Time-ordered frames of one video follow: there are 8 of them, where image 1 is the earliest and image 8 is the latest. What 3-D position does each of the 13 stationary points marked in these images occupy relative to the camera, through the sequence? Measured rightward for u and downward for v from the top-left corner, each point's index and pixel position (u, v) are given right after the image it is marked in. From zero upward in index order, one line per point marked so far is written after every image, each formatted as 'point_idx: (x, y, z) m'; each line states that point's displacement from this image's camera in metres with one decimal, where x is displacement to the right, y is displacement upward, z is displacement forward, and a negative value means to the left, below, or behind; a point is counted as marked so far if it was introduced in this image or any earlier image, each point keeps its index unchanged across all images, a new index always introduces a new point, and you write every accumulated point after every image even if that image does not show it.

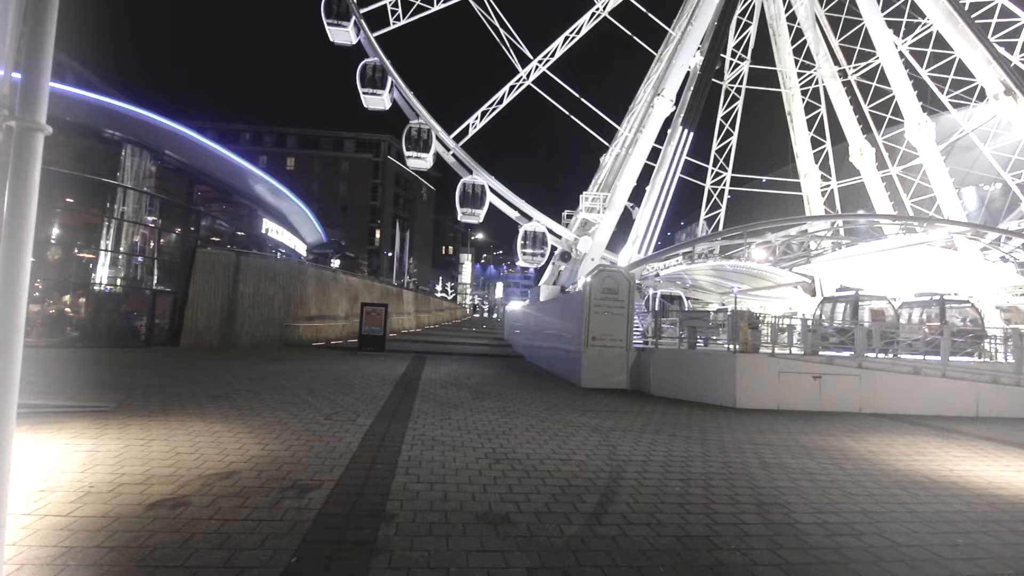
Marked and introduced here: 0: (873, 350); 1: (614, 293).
0: (+7.0, -1.2, +13.3) m
1: (+2.2, -0.1, +14.6) m
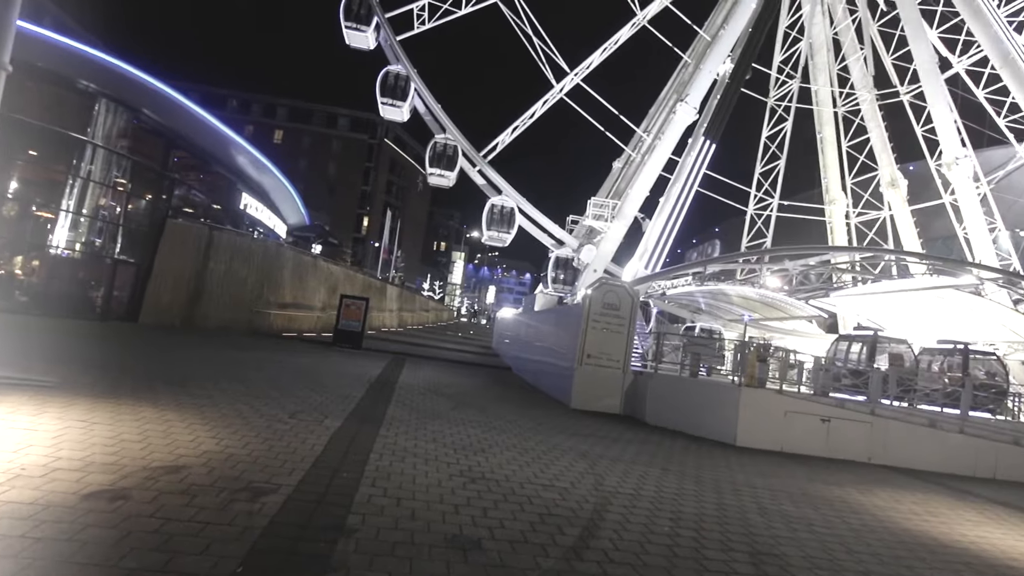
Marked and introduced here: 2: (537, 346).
0: (+6.8, -2.0, +12.3) m
1: (+2.1, -0.4, +13.6) m
2: (+0.6, -1.4, +16.4) m
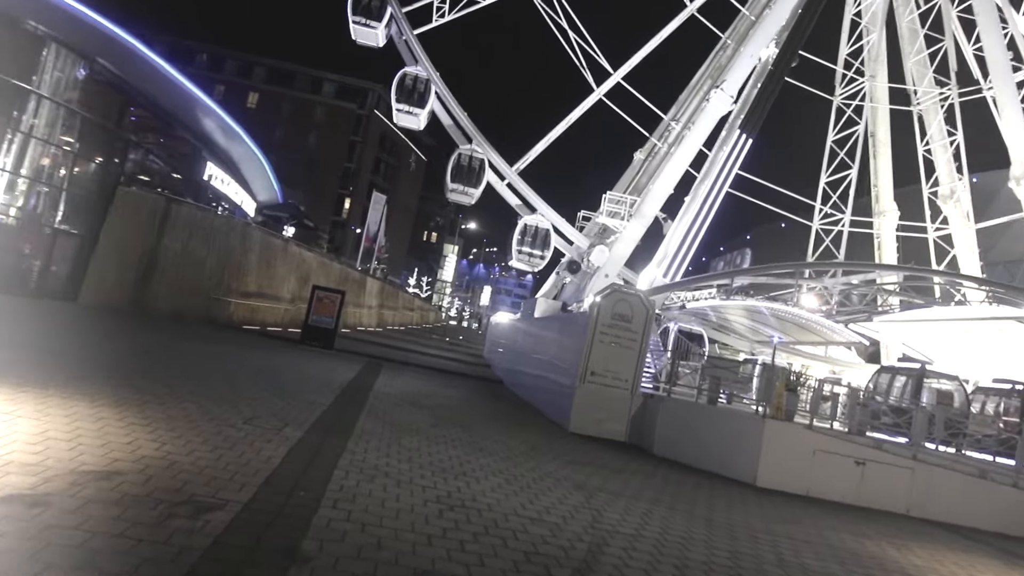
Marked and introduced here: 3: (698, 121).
0: (+6.6, -2.4, +10.8) m
1: (+2.0, -0.6, +12.0) m
2: (+0.5, -1.5, +14.8) m
3: (+4.5, +4.1, +16.5) m
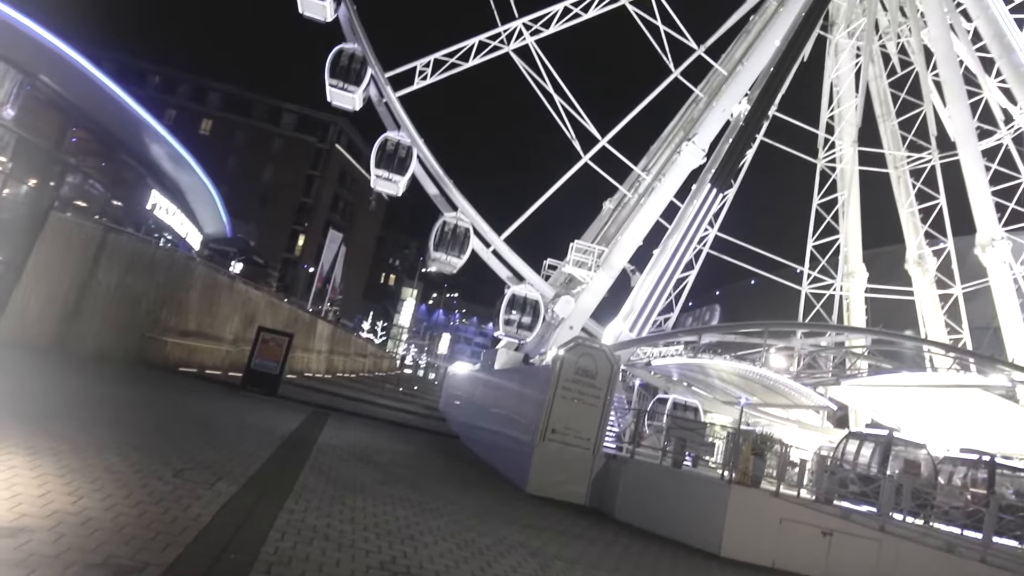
0: (+5.9, -3.4, +10.4) m
1: (+1.3, -1.5, +11.6) m
2: (-0.4, -2.6, +14.2) m
3: (+3.7, +2.7, +16.5) m
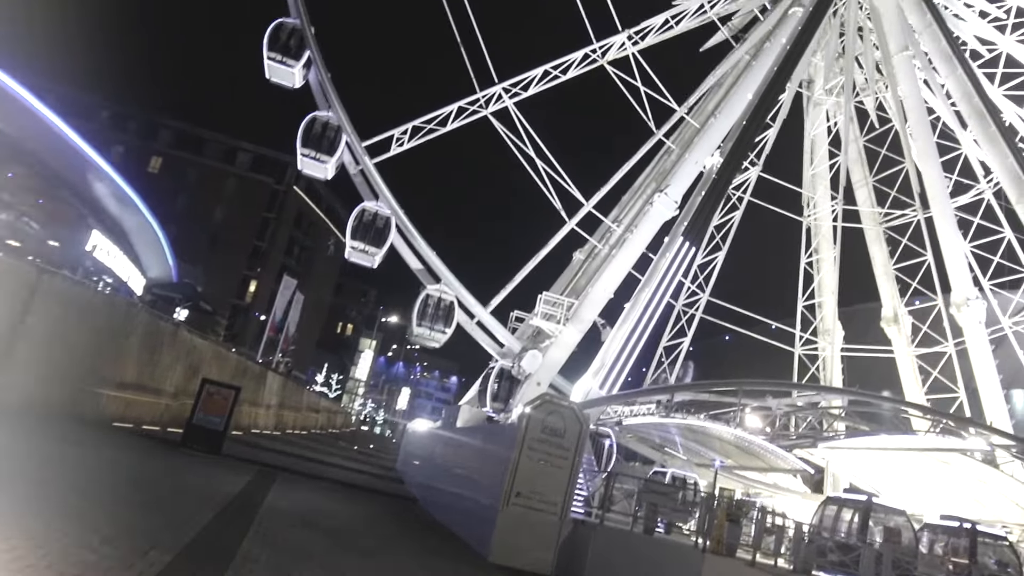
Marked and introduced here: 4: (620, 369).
0: (+5.3, -4.3, +9.9) m
1: (+0.7, -2.4, +11.0) m
2: (-1.1, -3.6, +13.5) m
3: (+3.0, +1.4, +16.3) m
4: (+2.4, -1.8, +15.6) m
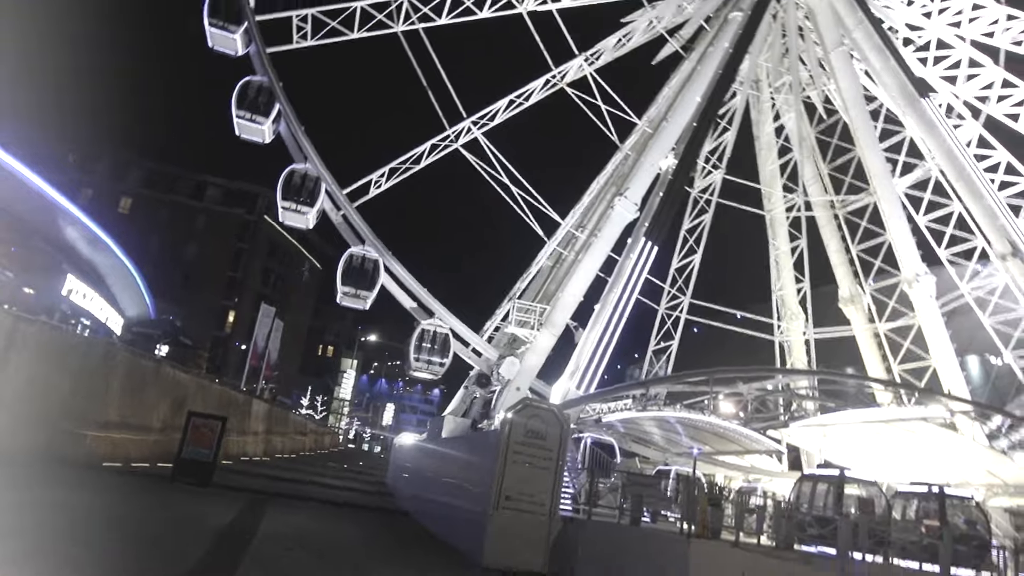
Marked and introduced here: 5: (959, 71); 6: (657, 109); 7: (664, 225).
0: (+5.3, -4.0, +10.4) m
1: (+0.5, -2.5, +11.3) m
2: (-1.3, -3.8, +13.7) m
3: (+2.3, +1.5, +16.7) m
4: (+2.0, -1.8, +15.9) m
5: (+9.7, +4.8, +15.1) m
6: (+3.8, +4.6, +18.1) m
7: (+3.4, +1.4, +15.3) m
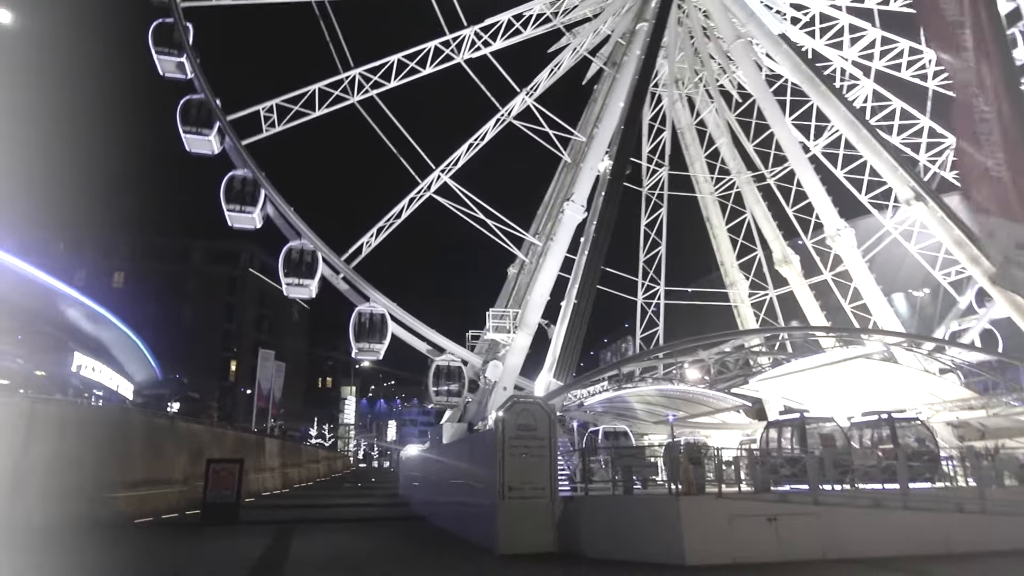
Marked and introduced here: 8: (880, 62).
0: (+5.3, -3.3, +11.6) m
1: (+0.4, -2.6, +12.3) m
2: (-1.3, -4.2, +14.6) m
3: (+1.2, +1.5, +17.8) m
4: (+1.5, -1.7, +17.0) m
5: (+8.1, +6.0, +16.6) m
6: (+2.2, +4.9, +19.3) m
7: (+2.4, +1.7, +16.5) m
8: (+8.7, +5.3, +16.2) m
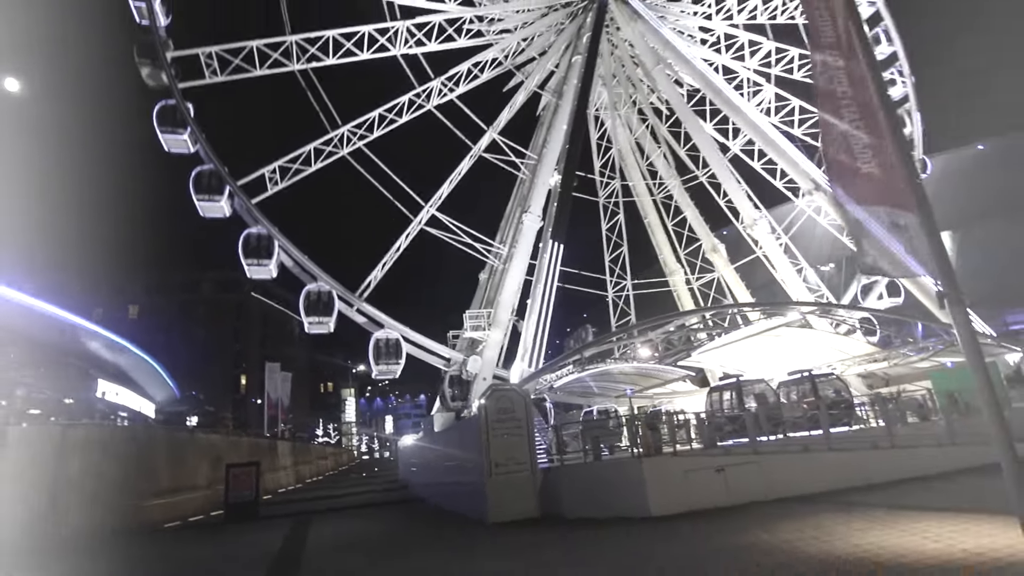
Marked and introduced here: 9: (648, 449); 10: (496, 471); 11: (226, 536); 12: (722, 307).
0: (+5.0, -2.9, +13.6) m
1: (-0.1, -2.6, +13.9) m
2: (-1.8, -4.4, +16.0) m
3: (0.0, +1.5, +19.5) m
4: (+0.6, -1.7, +18.6) m
5: (+6.6, +6.6, +18.8) m
6: (+0.6, +4.9, +21.0) m
7: (+1.3, +1.8, +18.2) m
8: (+7.2, +5.9, +18.5) m
9: (+2.6, -3.1, +13.1) m
10: (-0.4, -3.6, +13.5) m
11: (-5.8, -5.2, +13.8) m
12: (+5.7, -0.5, +18.2) m
